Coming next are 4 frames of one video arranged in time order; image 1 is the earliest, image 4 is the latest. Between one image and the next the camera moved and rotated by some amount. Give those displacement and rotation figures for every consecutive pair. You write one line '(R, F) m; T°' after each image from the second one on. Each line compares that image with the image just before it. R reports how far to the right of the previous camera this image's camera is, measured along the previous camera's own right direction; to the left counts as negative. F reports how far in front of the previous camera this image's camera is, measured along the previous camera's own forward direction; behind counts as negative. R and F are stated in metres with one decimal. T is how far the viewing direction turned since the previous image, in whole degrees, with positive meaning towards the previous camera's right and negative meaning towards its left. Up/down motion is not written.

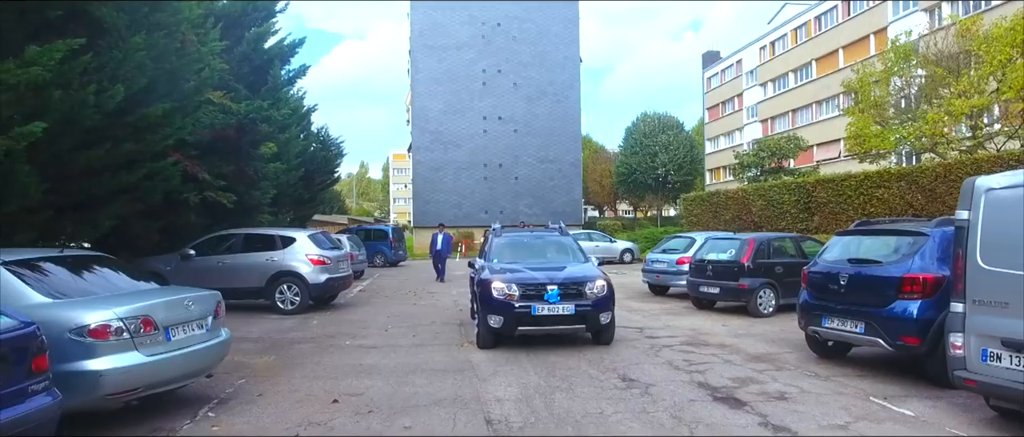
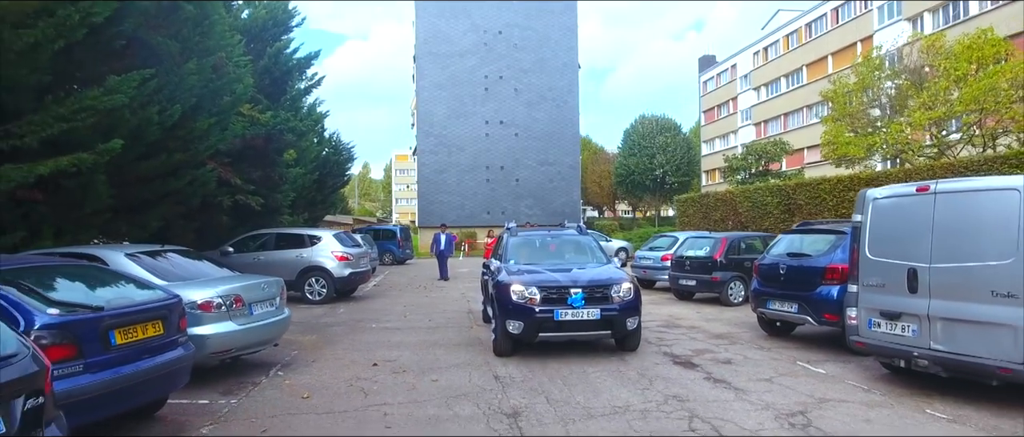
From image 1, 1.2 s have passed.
(0.0, -1.5) m; 0°
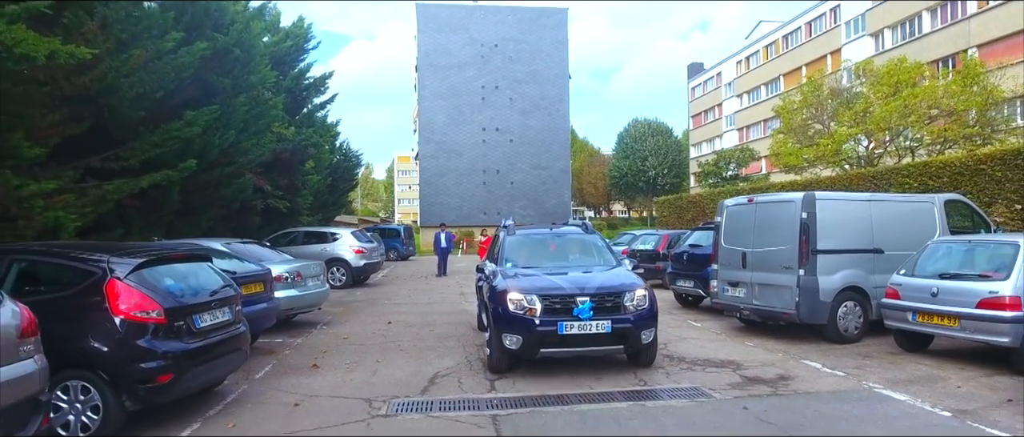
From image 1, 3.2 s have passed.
(+0.5, -2.9) m; 0°
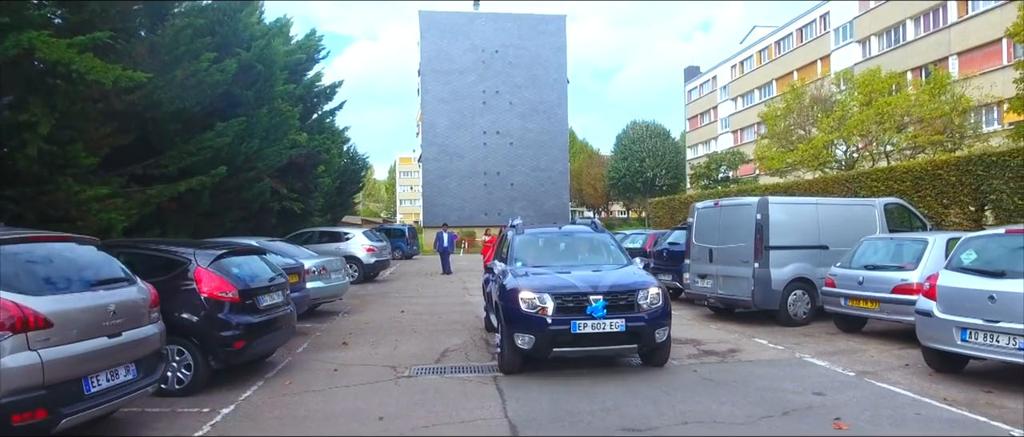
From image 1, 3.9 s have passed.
(+0.1, -1.3) m; 0°
